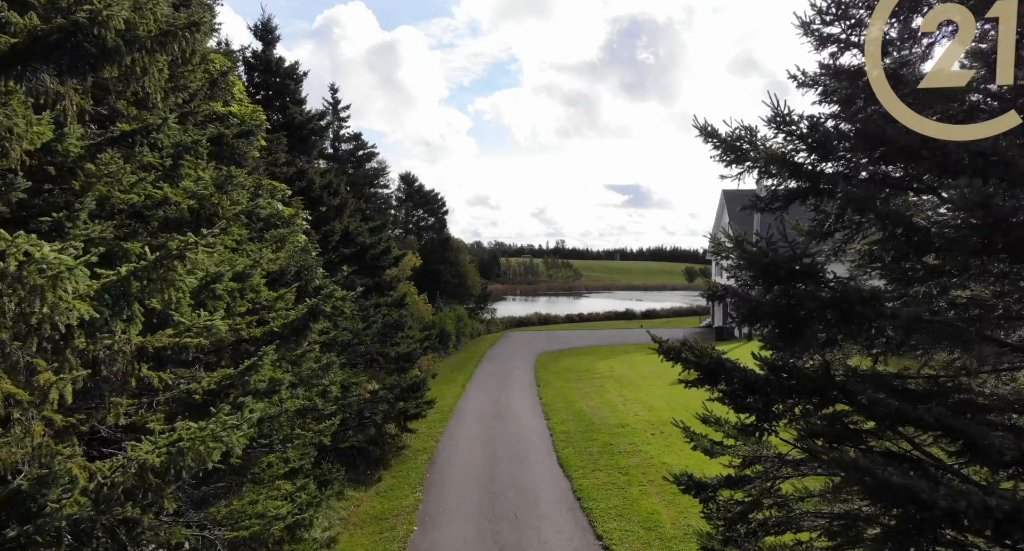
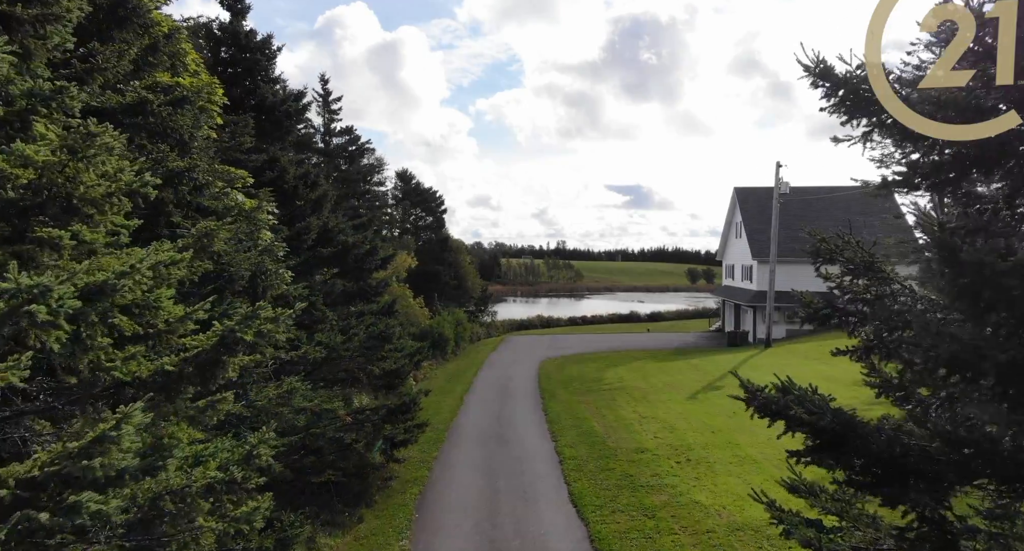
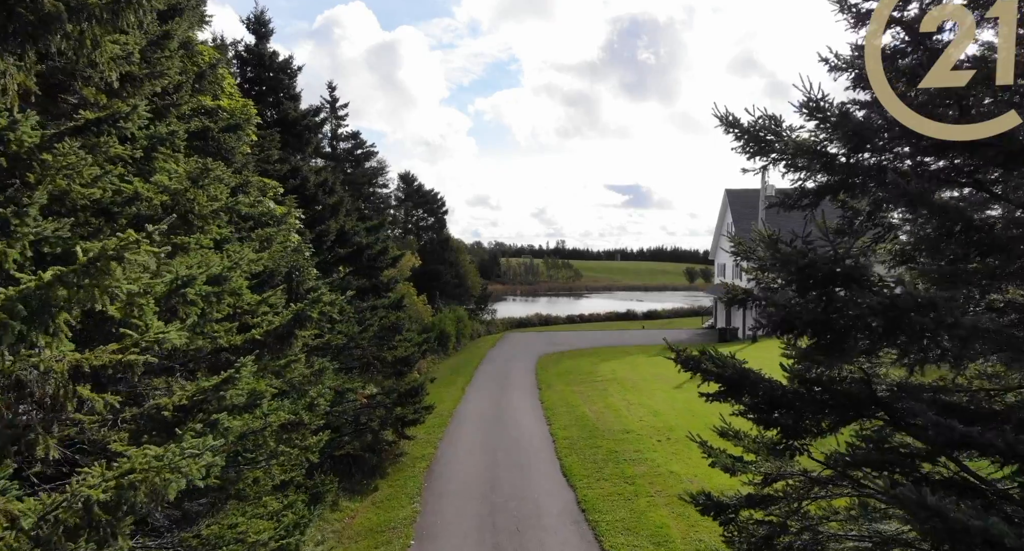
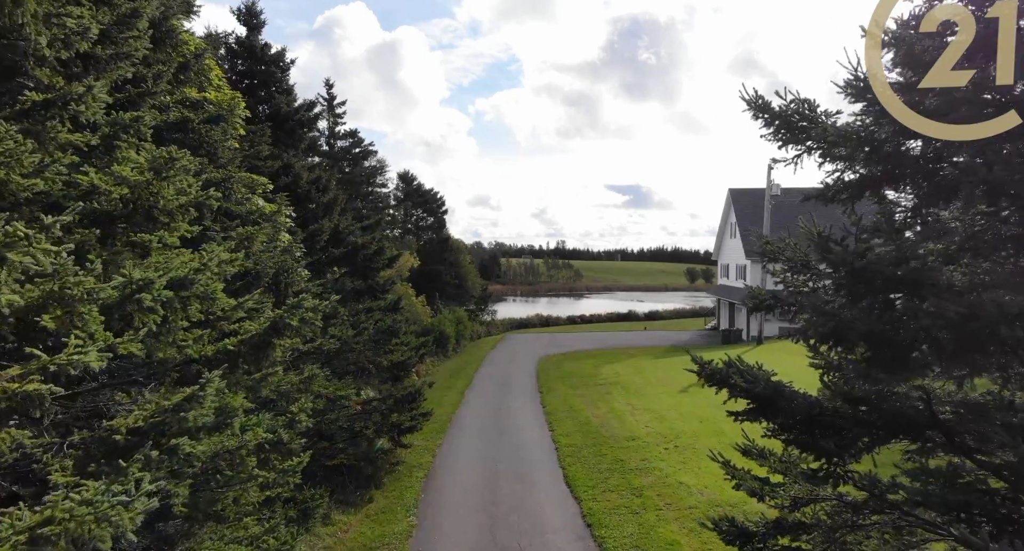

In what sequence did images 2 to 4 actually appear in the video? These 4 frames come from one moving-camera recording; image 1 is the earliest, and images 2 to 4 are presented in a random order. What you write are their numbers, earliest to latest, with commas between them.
3, 4, 2
